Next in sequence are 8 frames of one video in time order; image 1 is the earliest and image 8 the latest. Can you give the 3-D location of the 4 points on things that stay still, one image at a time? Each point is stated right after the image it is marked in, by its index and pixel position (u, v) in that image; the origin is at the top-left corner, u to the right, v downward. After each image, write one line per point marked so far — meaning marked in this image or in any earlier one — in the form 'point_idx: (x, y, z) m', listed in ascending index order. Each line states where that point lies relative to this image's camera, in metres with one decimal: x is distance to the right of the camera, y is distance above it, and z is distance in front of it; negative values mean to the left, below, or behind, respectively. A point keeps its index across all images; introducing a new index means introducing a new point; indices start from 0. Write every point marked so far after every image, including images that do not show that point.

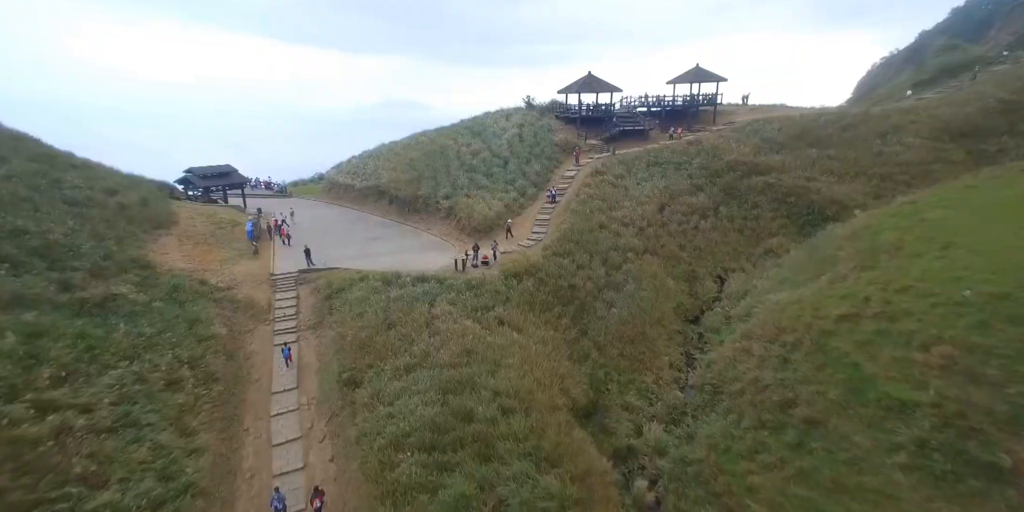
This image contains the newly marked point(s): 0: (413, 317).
0: (-3.4, -2.1, +14.3) m
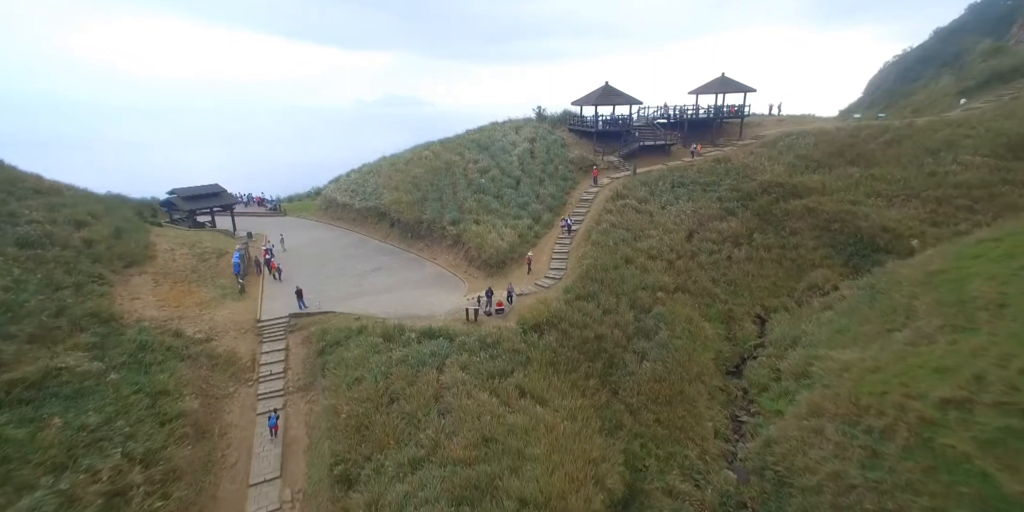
0: (-2.7, -3.8, +12.1) m
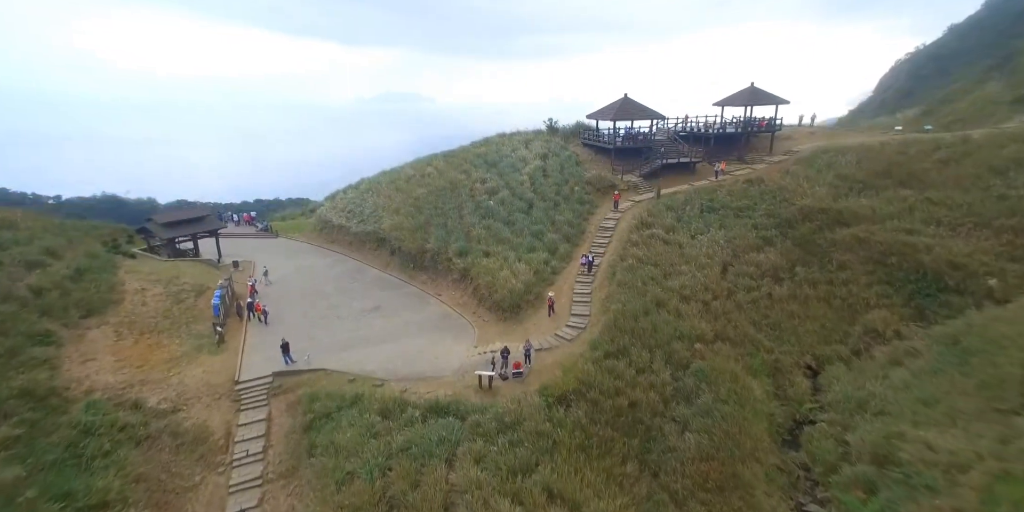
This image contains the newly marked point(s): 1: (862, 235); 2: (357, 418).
0: (-2.0, -5.6, +9.7) m
1: (+16.4, +1.0, +19.6) m
2: (-4.6, -4.7, +12.3) m
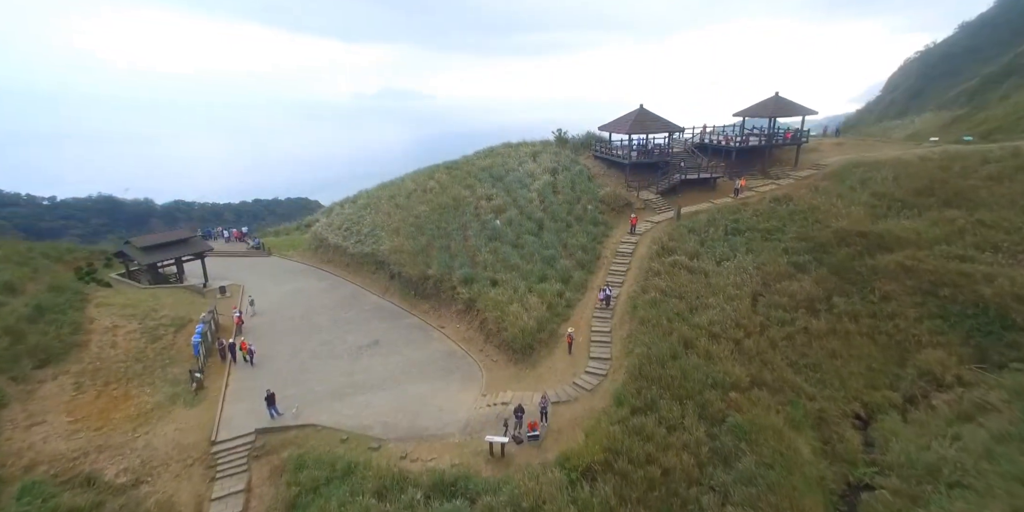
0: (-1.6, -6.9, +8.0) m
1: (+16.9, -0.3, +17.8) m
2: (-4.1, -6.0, +10.5) m
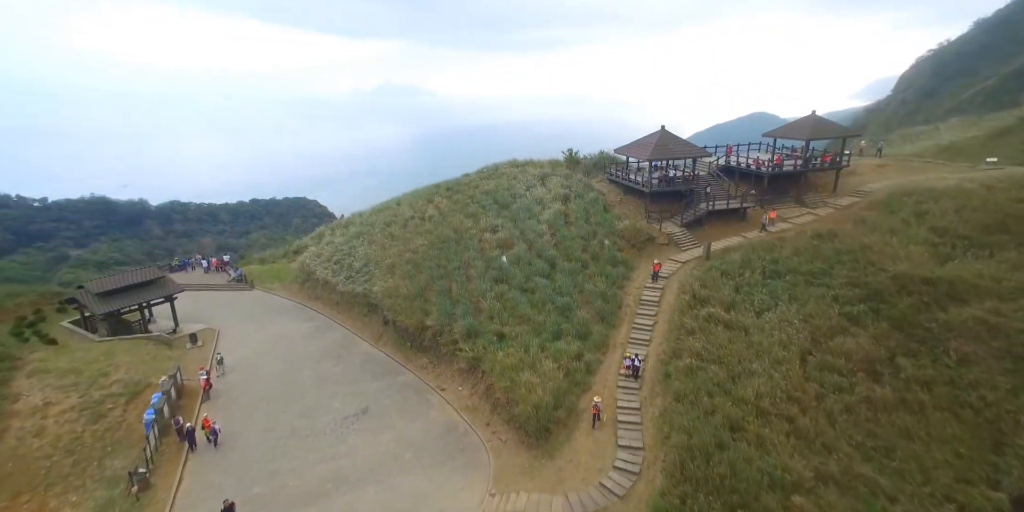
0: (-1.2, -8.9, +5.5) m
1: (+17.3, -2.3, +15.3) m
2: (-3.8, -8.1, +8.0) m
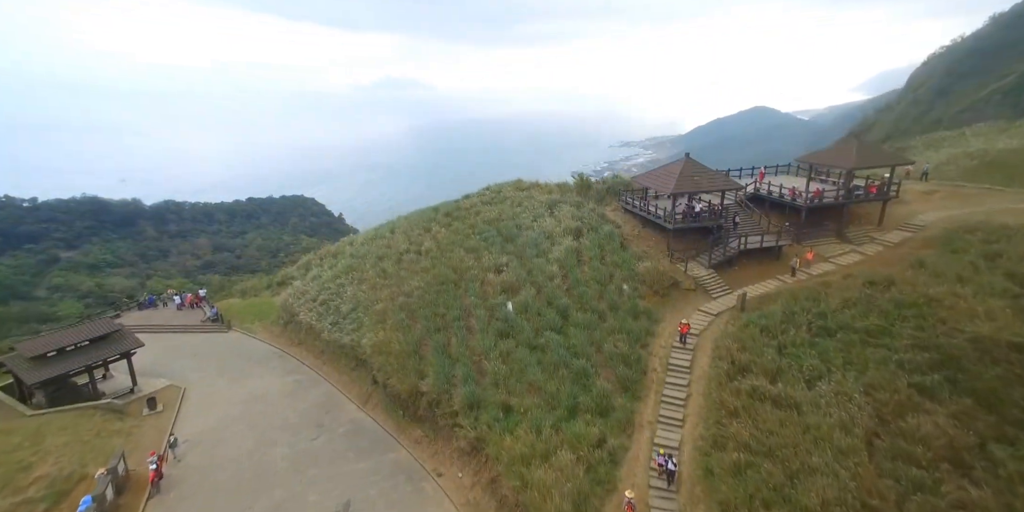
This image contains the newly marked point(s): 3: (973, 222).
0: (-0.9, -11.1, +3.1) m
1: (+17.6, -4.4, +12.9) m
2: (-3.5, -10.2, +5.7) m
3: (+20.8, +1.5, +19.1) m
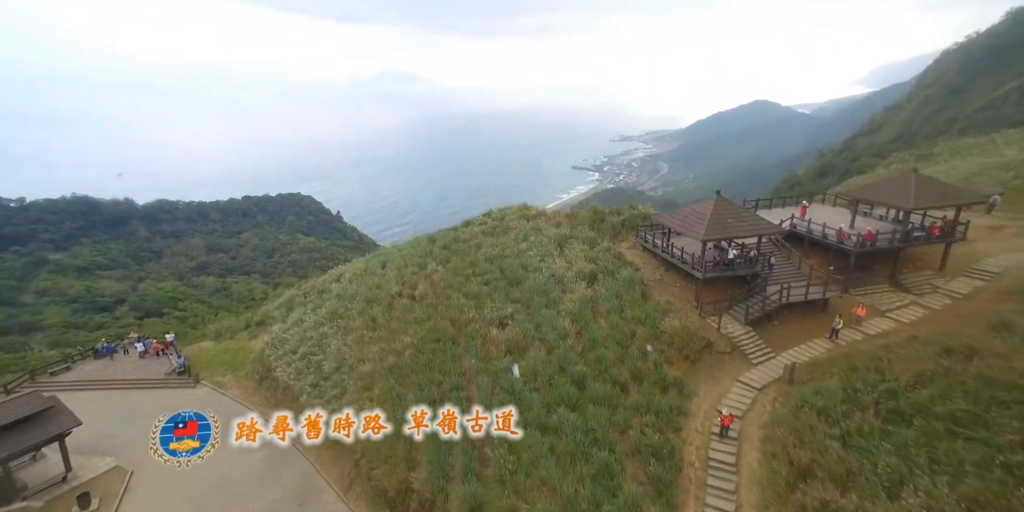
0: (-0.6, -13.5, +0.7) m
1: (+17.8, -6.7, +10.4) m
2: (-3.2, -12.6, +3.2) m
3: (+21.1, -0.6, +16.5) m
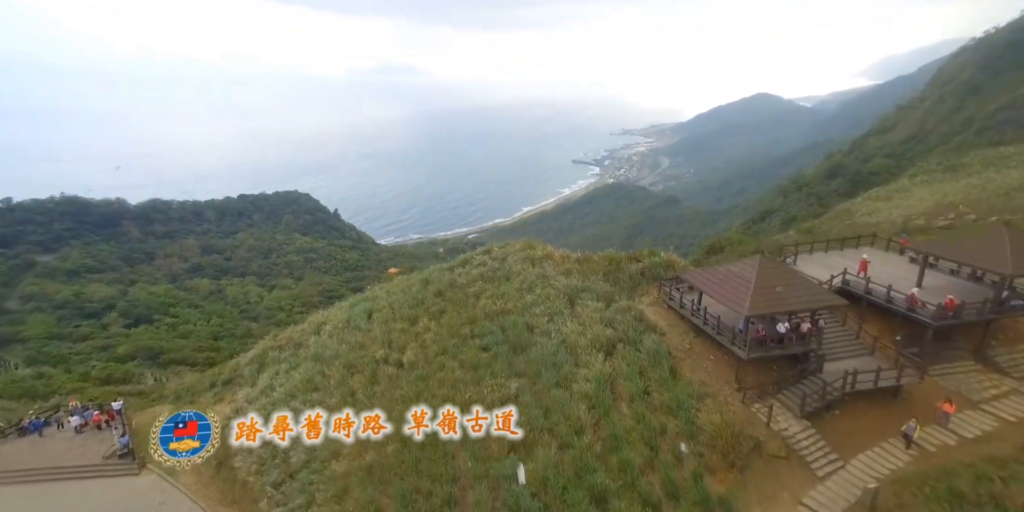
0: (-0.5, -16.2, -2.2) m
1: (+18.0, -9.2, +7.4) m
2: (-3.0, -15.3, +0.3) m
3: (+21.2, -3.1, +13.5) m
